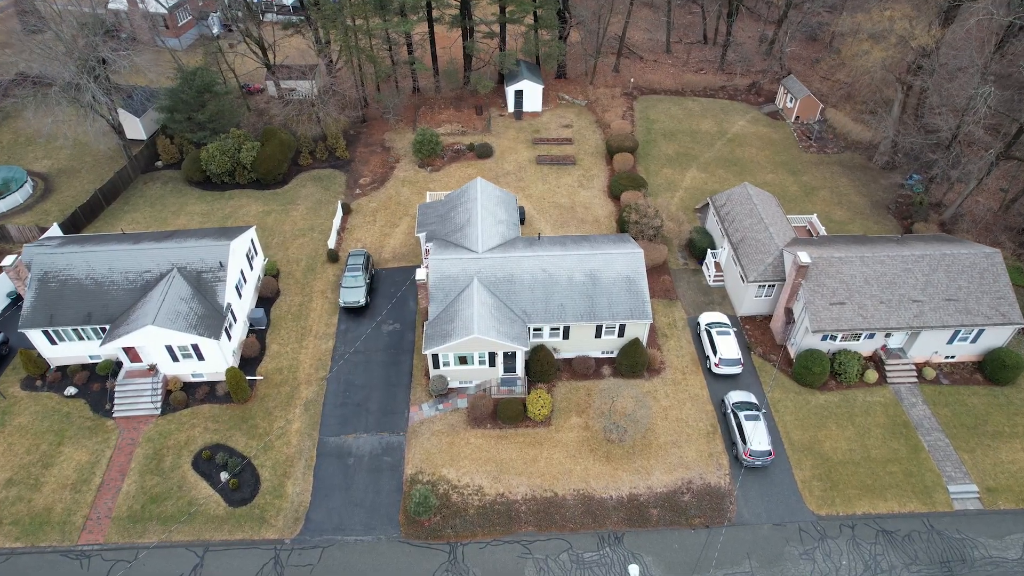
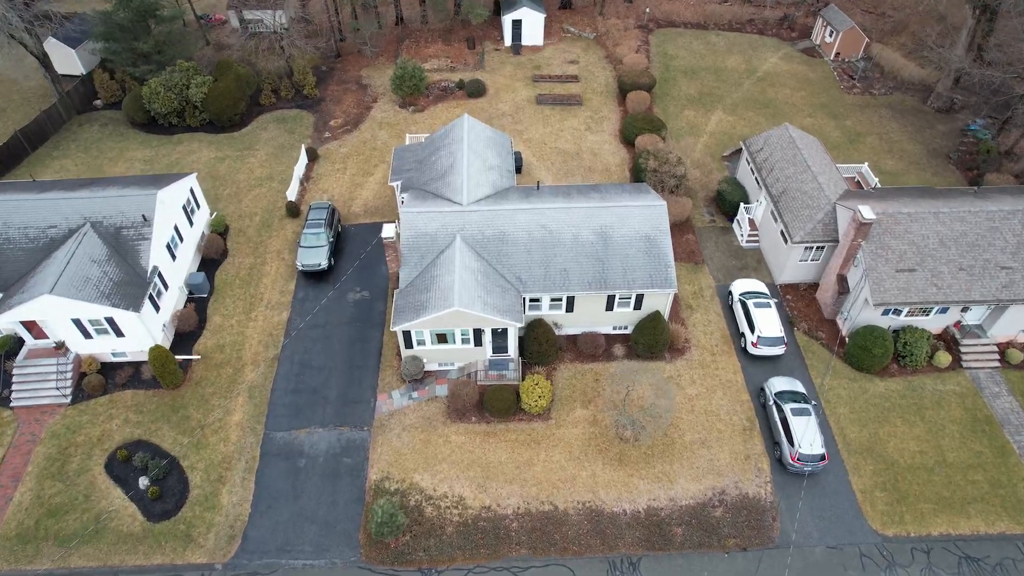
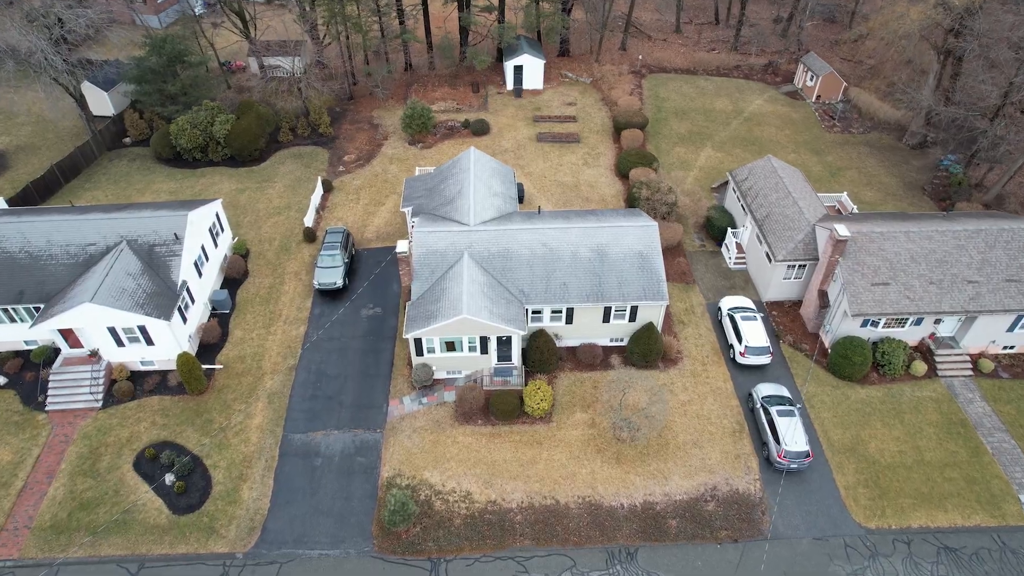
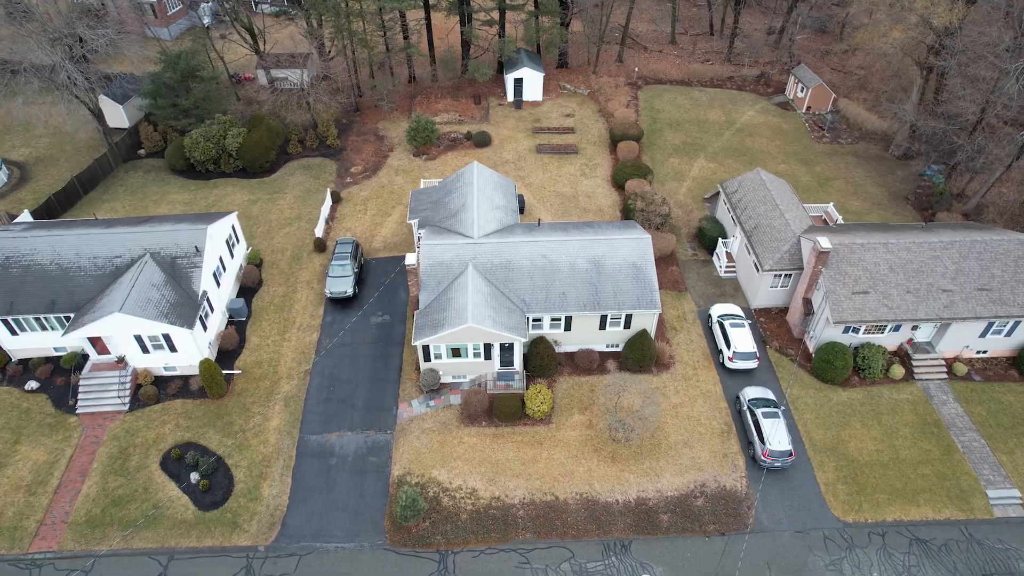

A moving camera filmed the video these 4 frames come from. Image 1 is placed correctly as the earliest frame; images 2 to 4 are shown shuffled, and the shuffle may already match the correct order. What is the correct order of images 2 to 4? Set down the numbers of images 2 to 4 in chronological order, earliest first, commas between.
4, 3, 2
